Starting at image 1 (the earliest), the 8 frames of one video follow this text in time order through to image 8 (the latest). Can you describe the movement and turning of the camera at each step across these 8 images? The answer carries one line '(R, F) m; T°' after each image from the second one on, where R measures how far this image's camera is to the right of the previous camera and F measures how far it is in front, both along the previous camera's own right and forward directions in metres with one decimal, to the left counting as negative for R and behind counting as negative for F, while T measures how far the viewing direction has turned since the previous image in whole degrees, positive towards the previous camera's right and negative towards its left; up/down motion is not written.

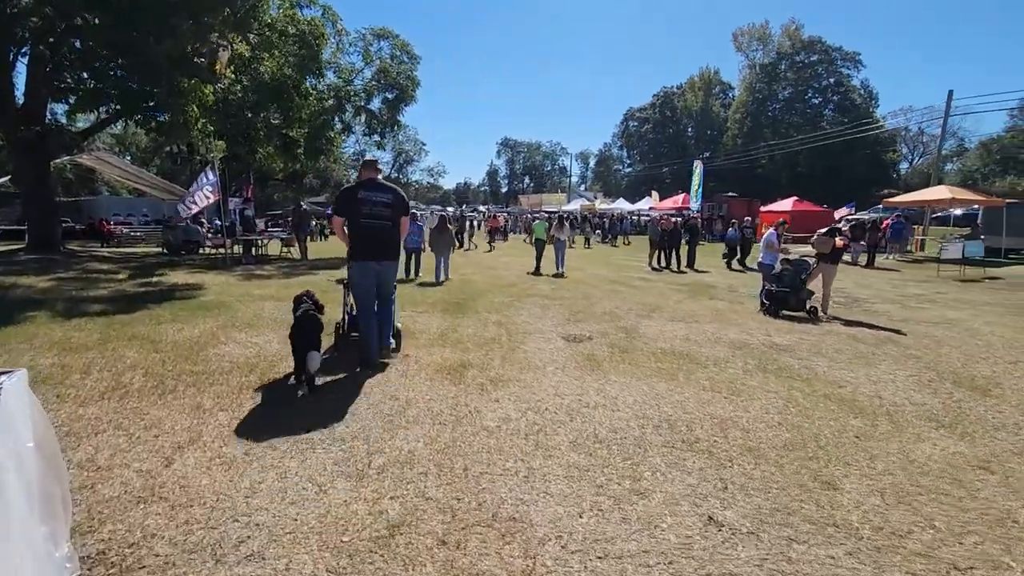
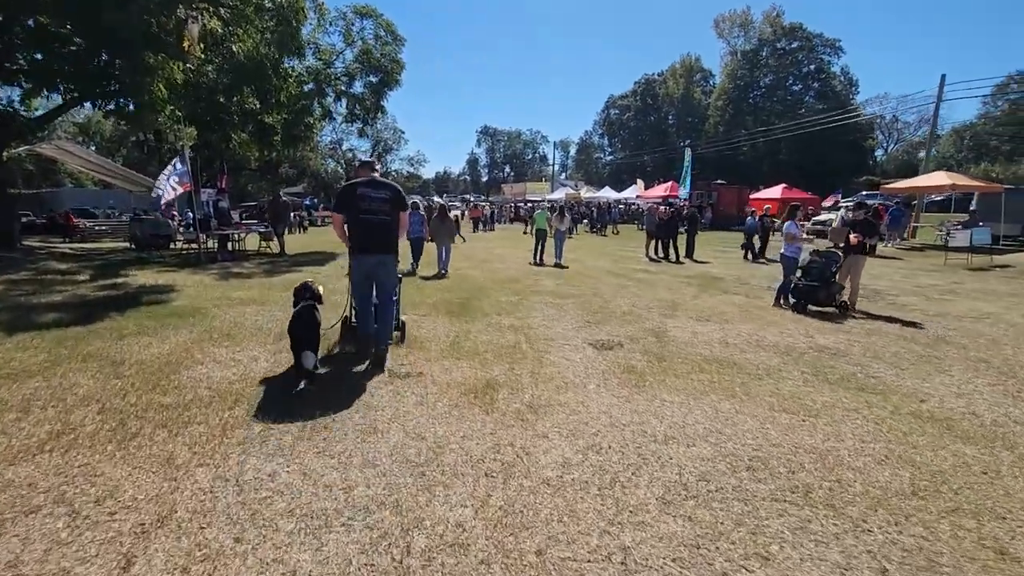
(-0.5, +0.8) m; +2°
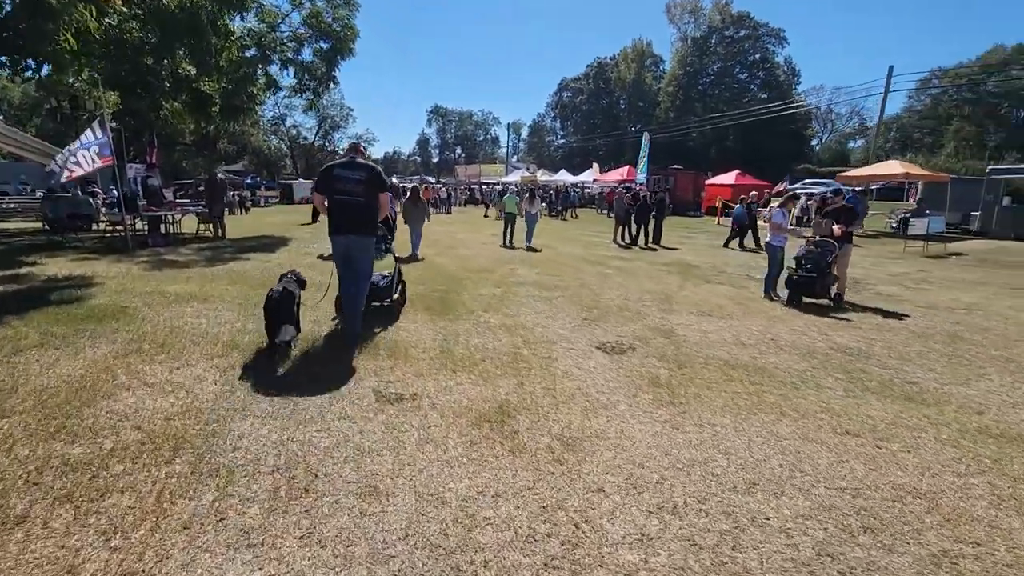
(-0.5, +0.9) m; +5°
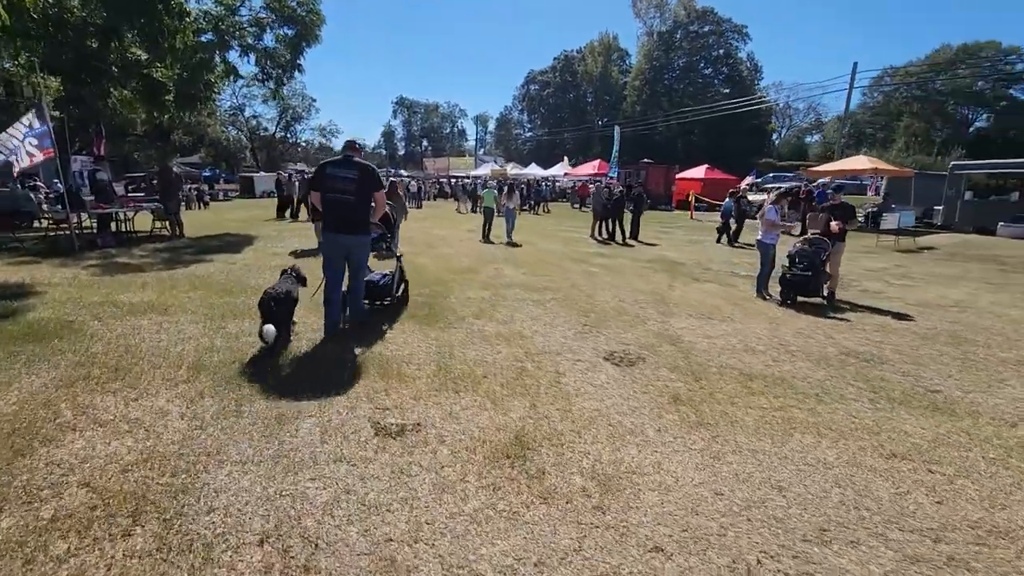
(-0.3, +0.5) m; +3°
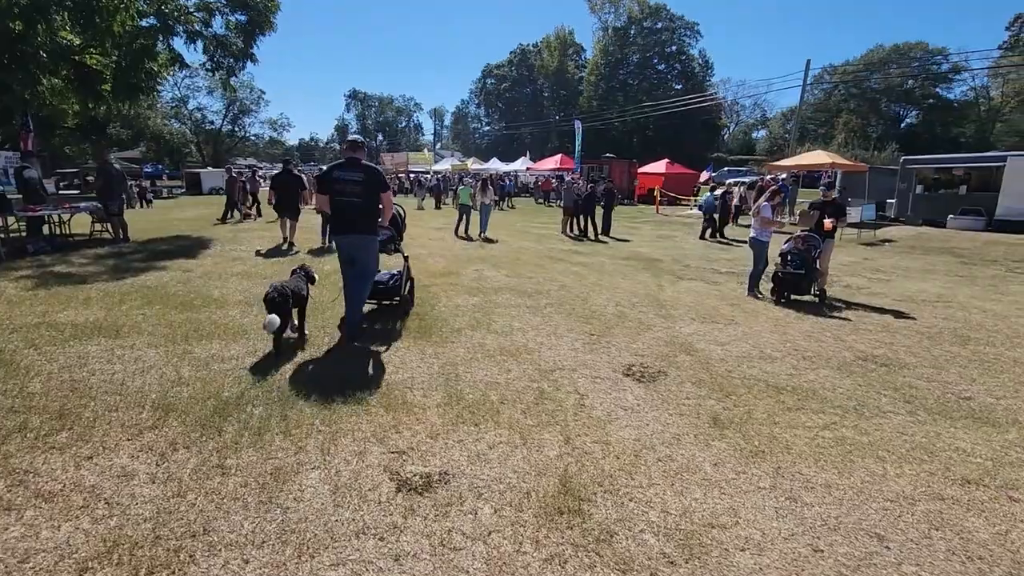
(-0.5, +0.5) m; +4°
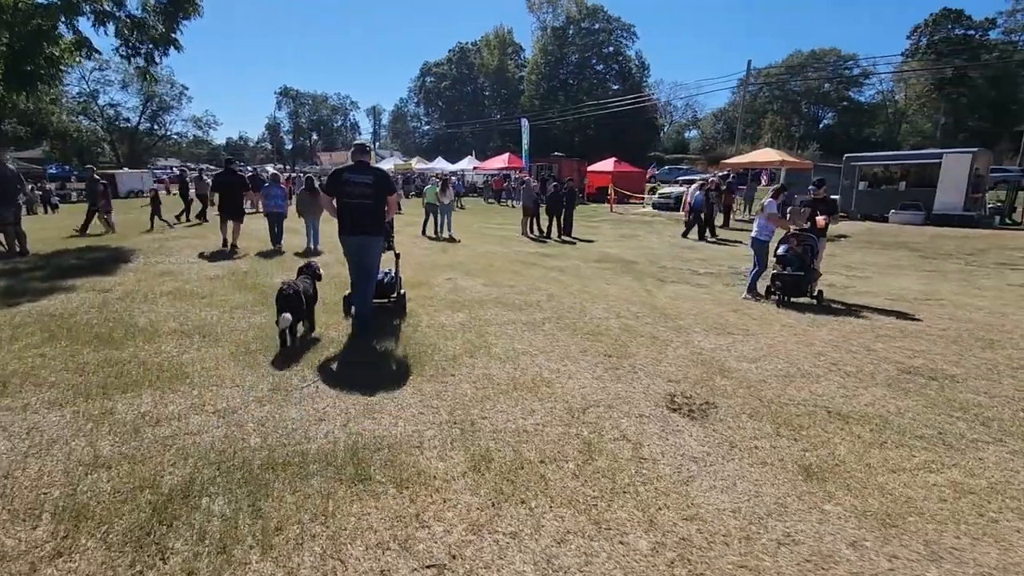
(-0.6, +0.9) m; +6°
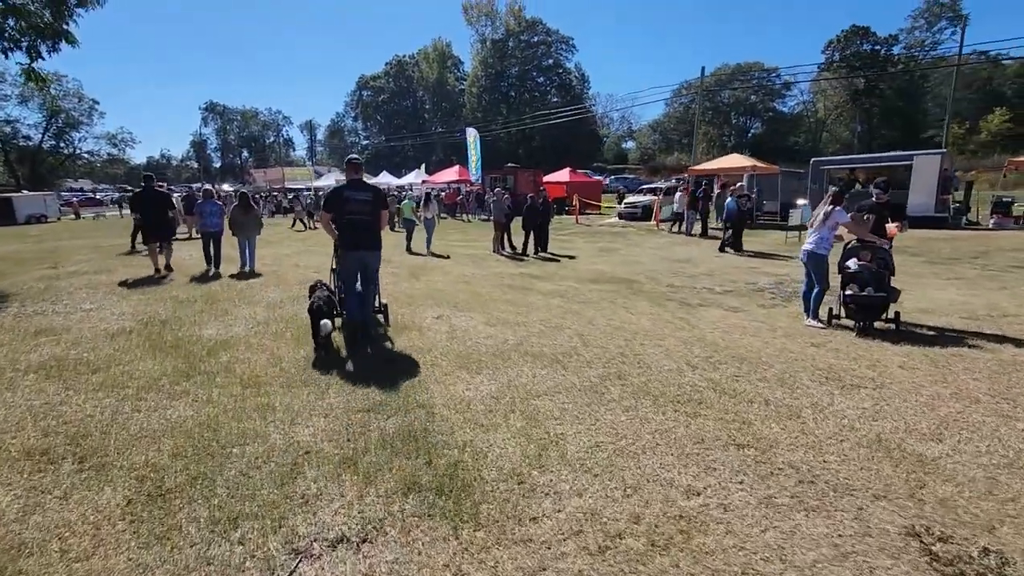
(-0.9, +1.9) m; +6°
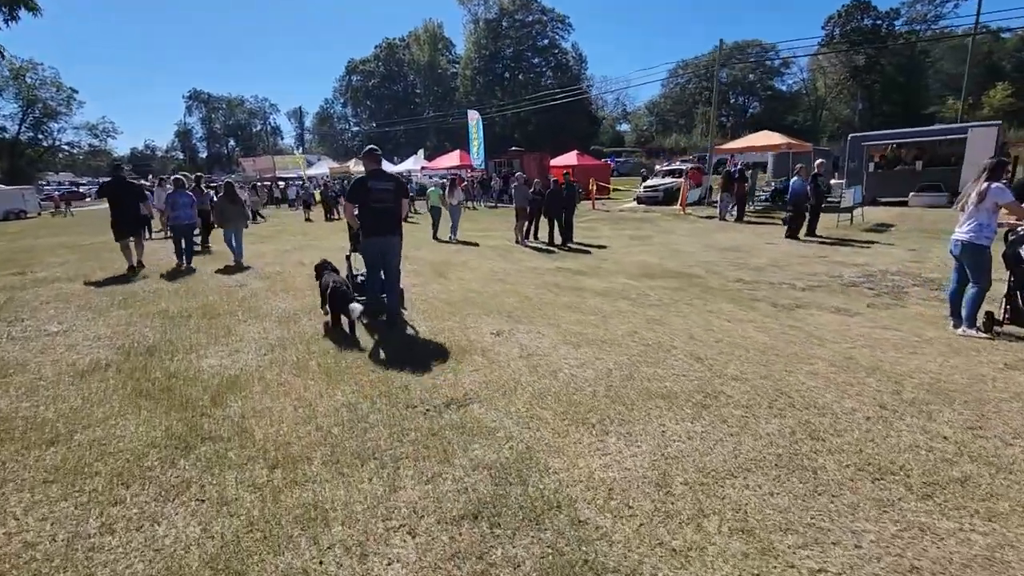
(-1.0, +1.5) m; +1°
